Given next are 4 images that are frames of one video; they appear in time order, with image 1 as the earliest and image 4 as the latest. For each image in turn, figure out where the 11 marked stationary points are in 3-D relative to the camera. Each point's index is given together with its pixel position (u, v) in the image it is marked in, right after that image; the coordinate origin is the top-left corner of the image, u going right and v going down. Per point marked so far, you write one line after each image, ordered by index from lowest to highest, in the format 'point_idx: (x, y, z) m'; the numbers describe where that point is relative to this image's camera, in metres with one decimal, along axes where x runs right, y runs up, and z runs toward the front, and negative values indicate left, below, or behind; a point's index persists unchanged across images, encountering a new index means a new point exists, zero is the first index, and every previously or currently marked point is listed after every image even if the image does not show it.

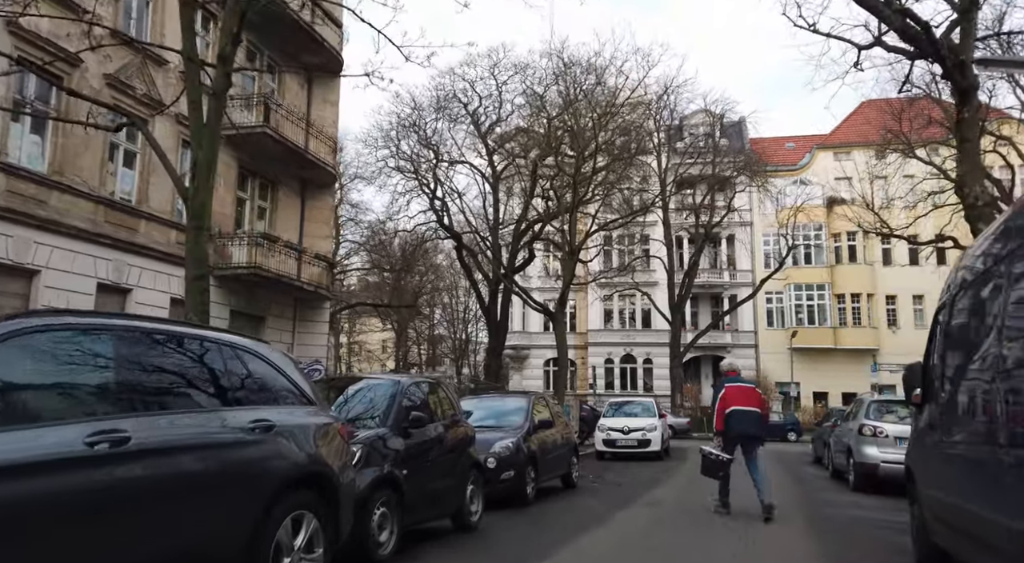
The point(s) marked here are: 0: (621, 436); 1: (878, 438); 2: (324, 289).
0: (+2.4, -3.5, +15.1) m
1: (+5.1, -2.2, +9.3) m
2: (-5.1, -0.2, +18.2) m
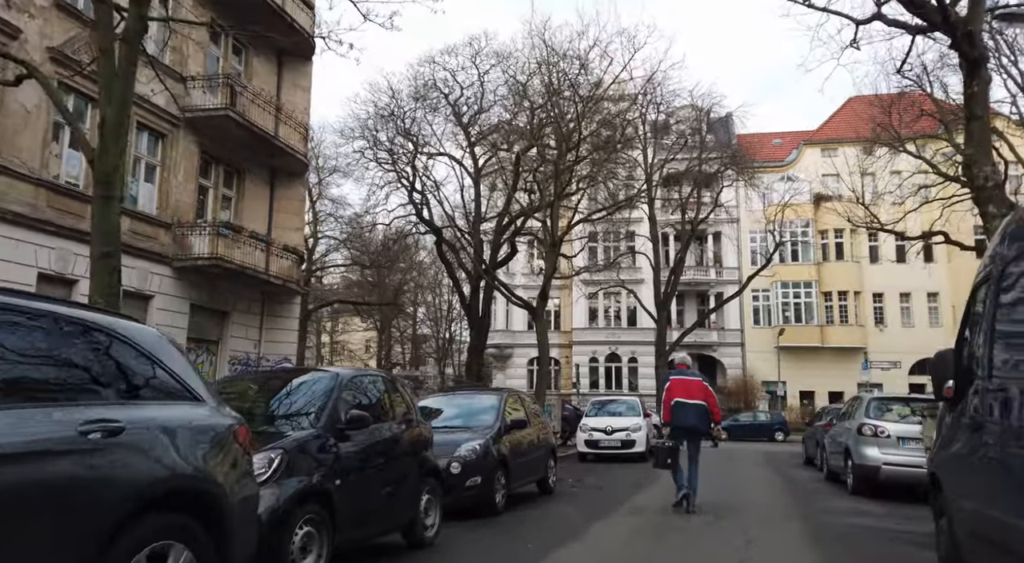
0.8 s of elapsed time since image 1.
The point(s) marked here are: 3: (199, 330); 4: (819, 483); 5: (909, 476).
0: (+1.9, -3.3, +14.3) m
1: (+4.7, -2.0, +8.6) m
2: (-5.6, 0.0, +17.4) m
3: (-7.0, -1.1, +15.1) m
4: (+4.9, -3.3, +10.9) m
5: (+5.0, -2.4, +8.3) m
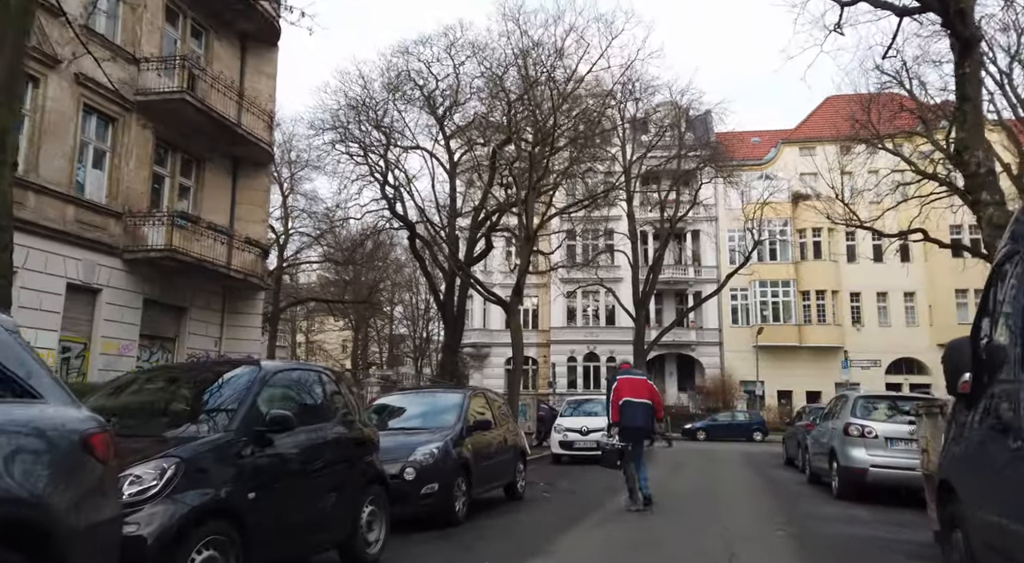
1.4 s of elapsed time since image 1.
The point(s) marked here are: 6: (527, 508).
0: (+1.3, -3.2, +13.8) m
1: (+4.3, -1.9, +8.1) m
2: (-6.3, +0.1, +16.6) m
3: (-7.6, -1.0, +14.3) m
4: (+4.5, -3.2, +10.4) m
5: (+4.6, -2.3, +7.9) m
6: (+0.1, -2.5, +7.4) m
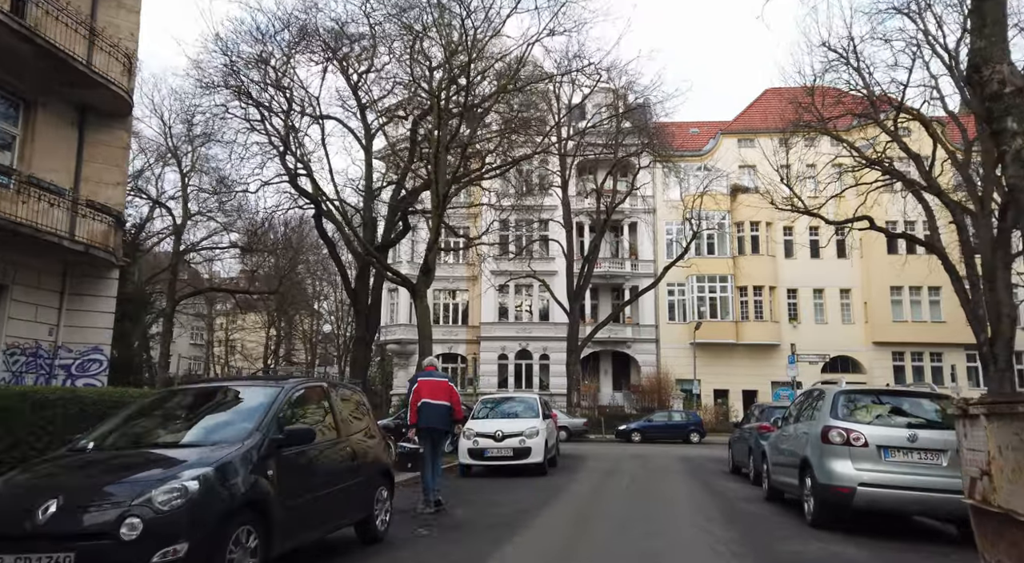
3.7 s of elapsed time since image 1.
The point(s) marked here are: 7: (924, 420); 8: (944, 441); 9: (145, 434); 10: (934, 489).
0: (-0.4, -2.8, +11.5) m
1: (+3.1, -1.5, +6.1) m
2: (-8.2, +0.6, +13.6) m
3: (-9.3, -0.4, +11.2) m
4: (+3.1, -2.8, +8.4) m
5: (+3.4, -1.9, +5.9) m
6: (-1.0, -2.1, +5.0) m
7: (+3.8, -1.3, +6.2) m
8: (+3.9, -1.4, +6.0) m
9: (-2.4, -1.0, +4.5) m
10: (+3.7, -1.8, +5.9) m
